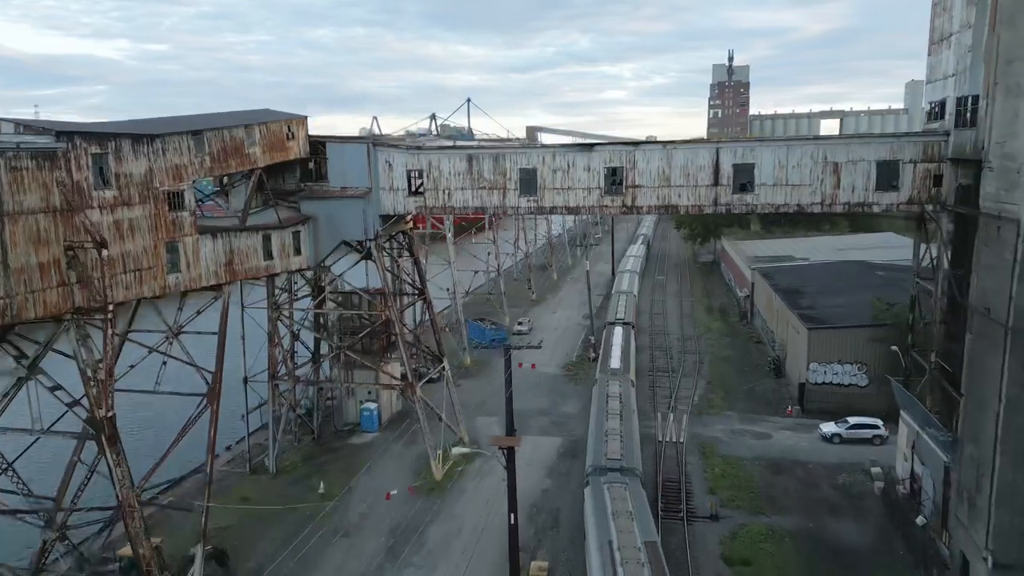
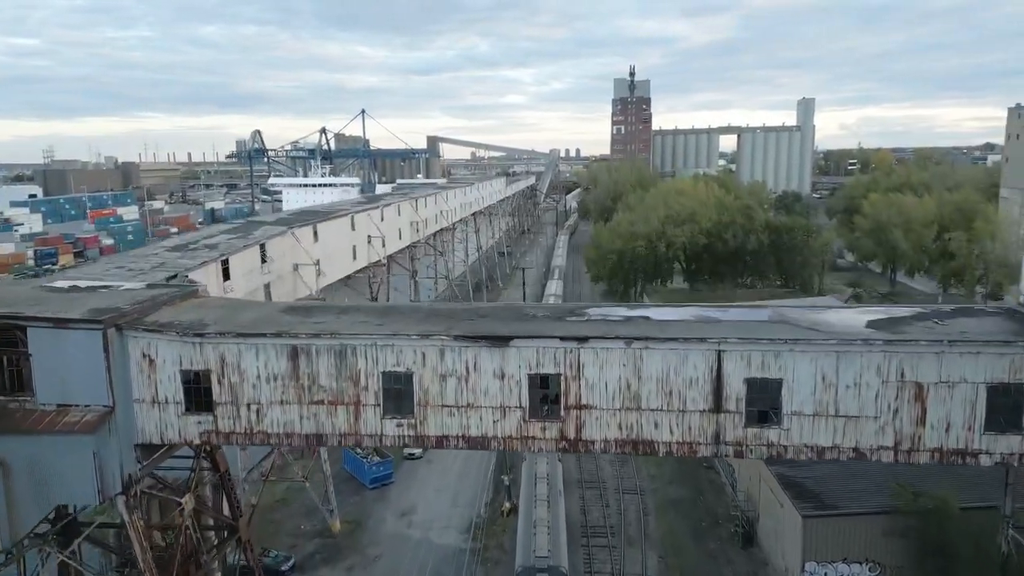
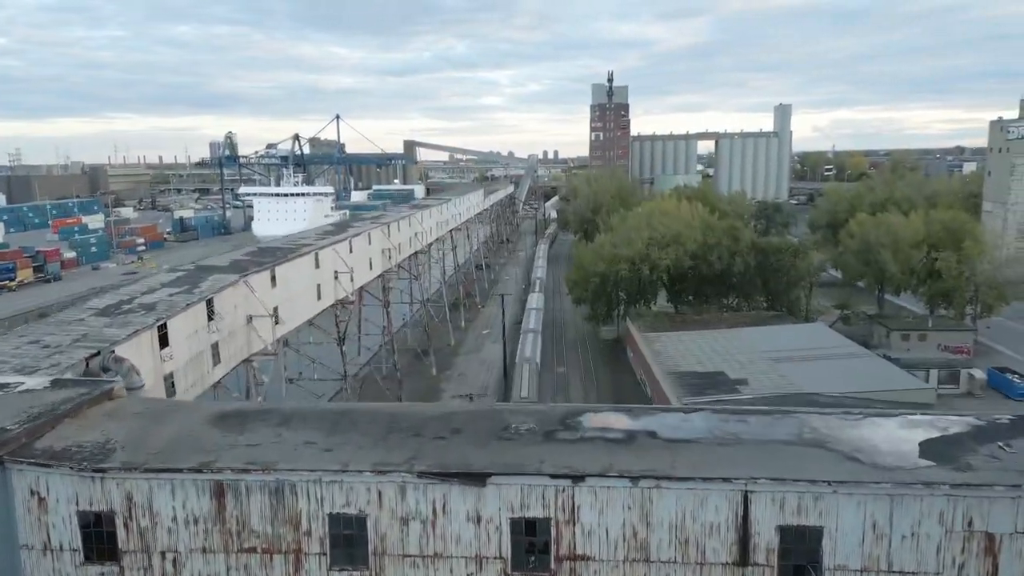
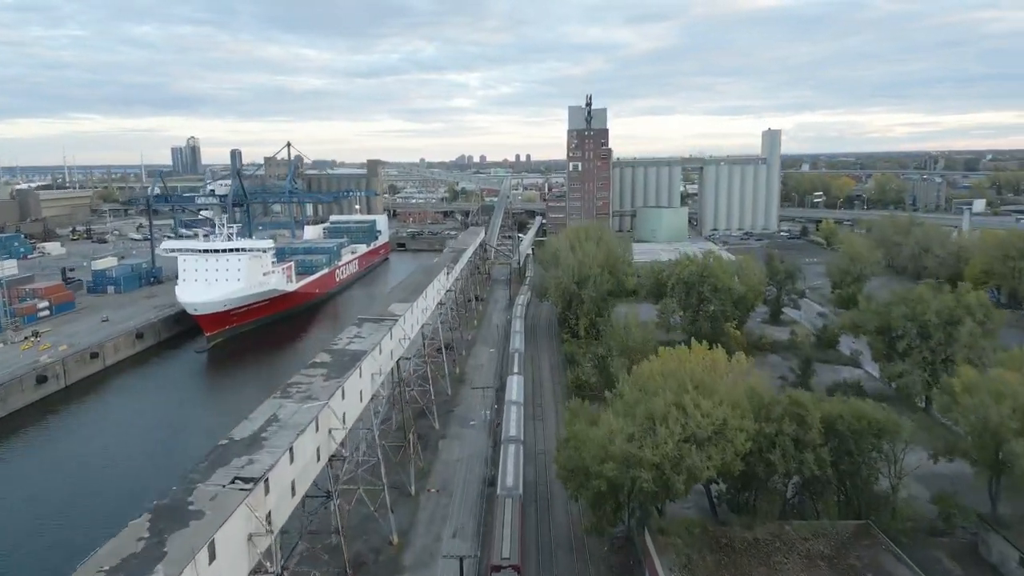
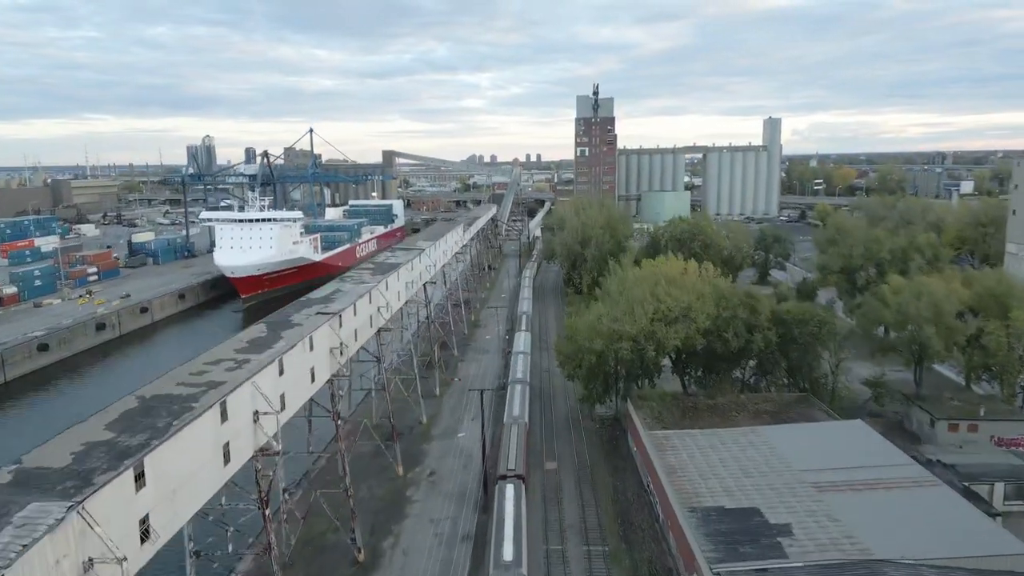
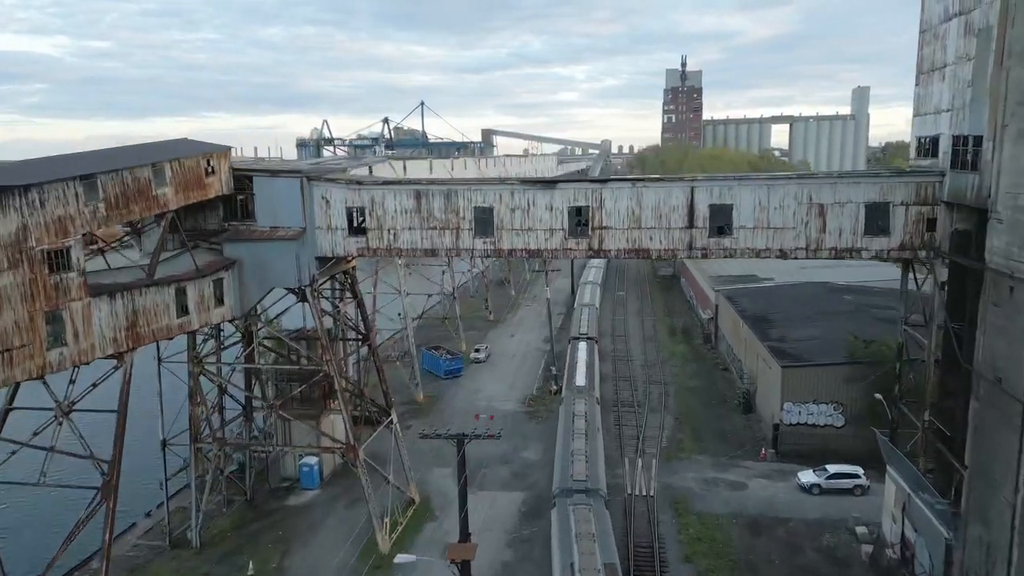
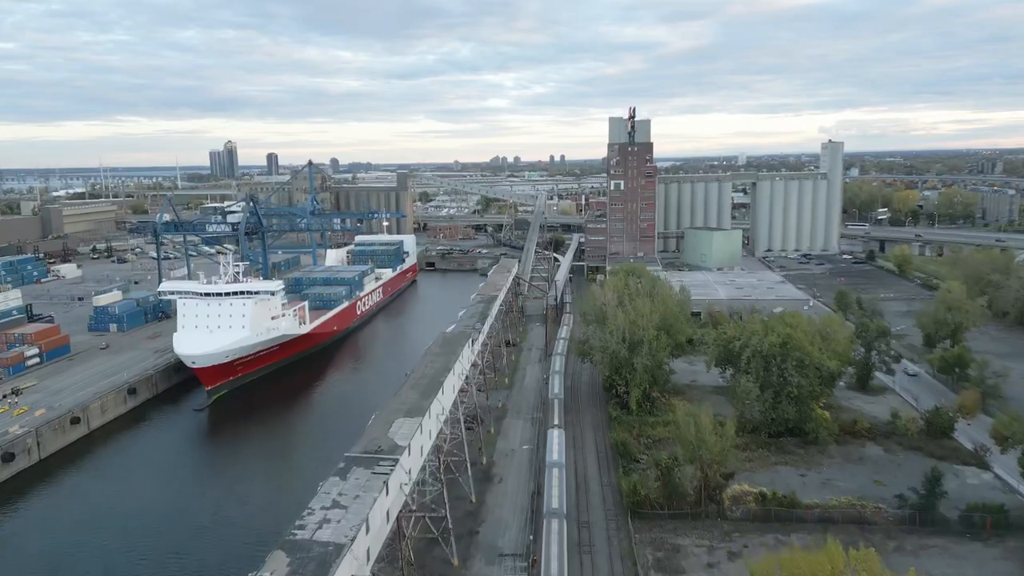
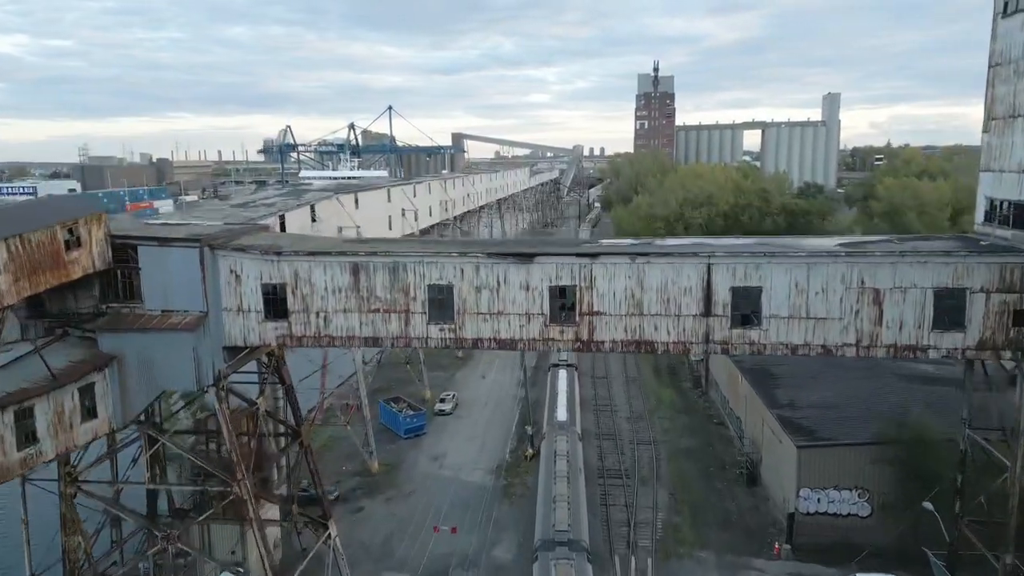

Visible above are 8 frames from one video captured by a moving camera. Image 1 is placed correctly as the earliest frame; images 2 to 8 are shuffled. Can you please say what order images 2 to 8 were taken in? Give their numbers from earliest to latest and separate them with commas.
6, 8, 2, 3, 5, 4, 7
